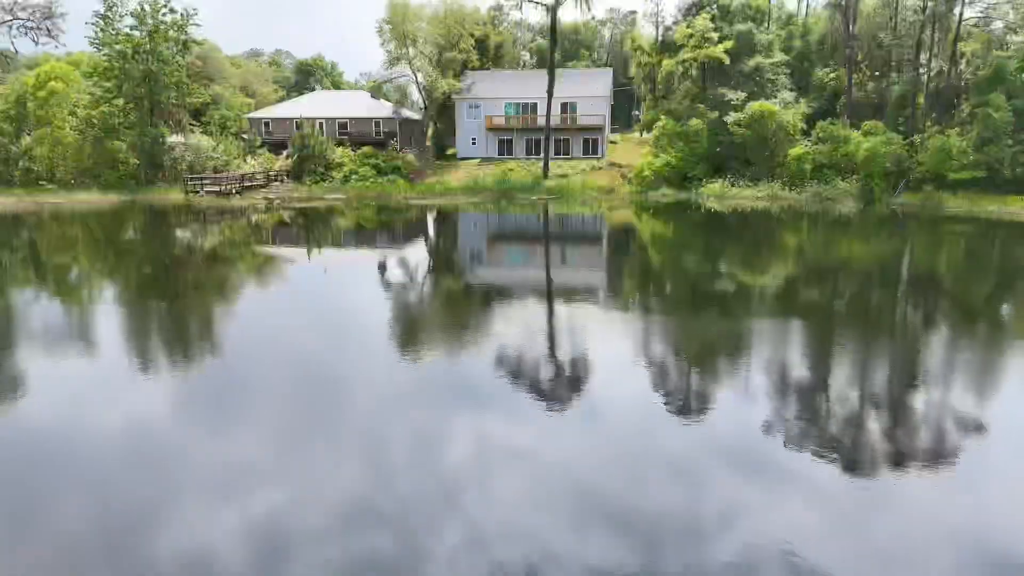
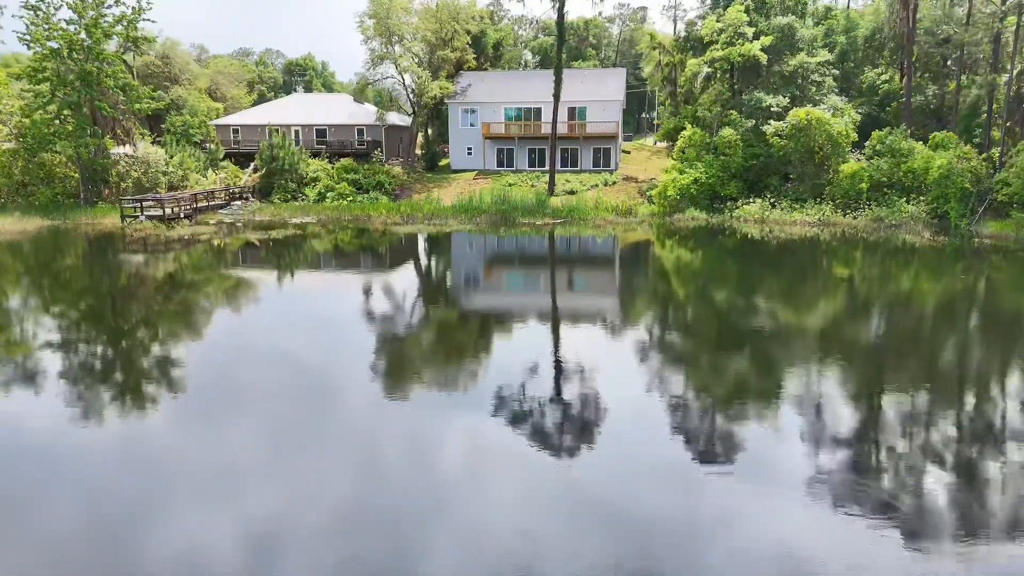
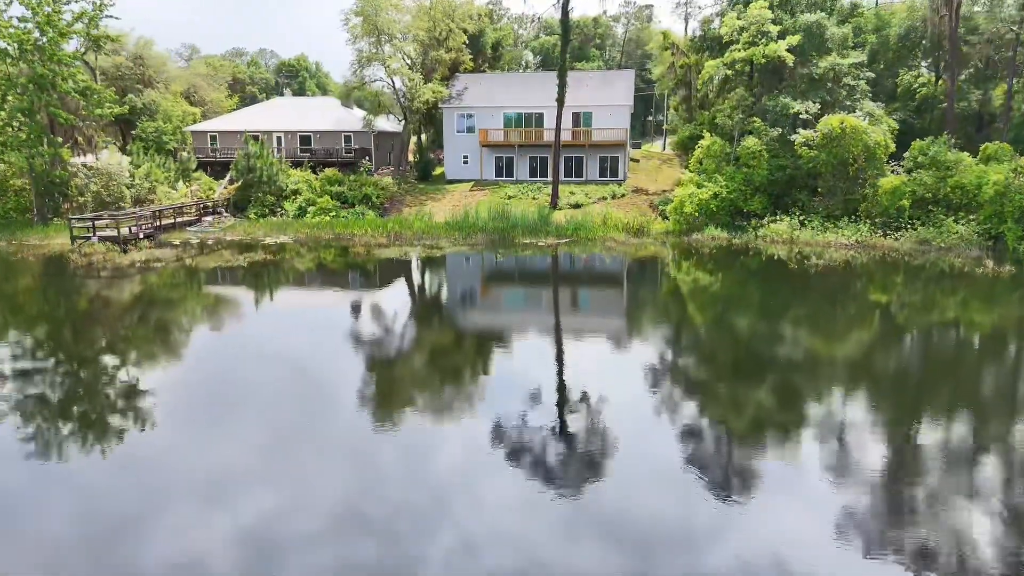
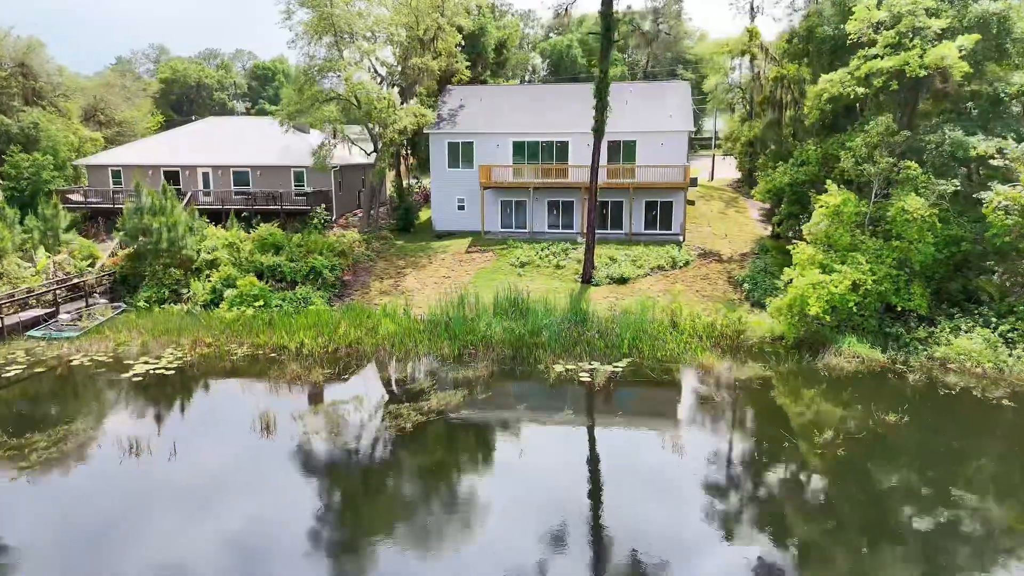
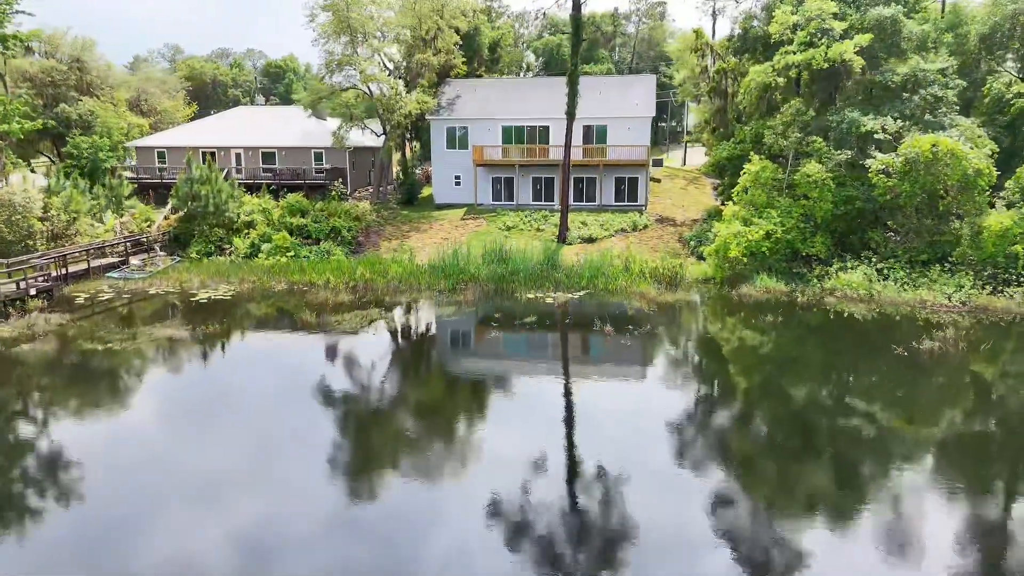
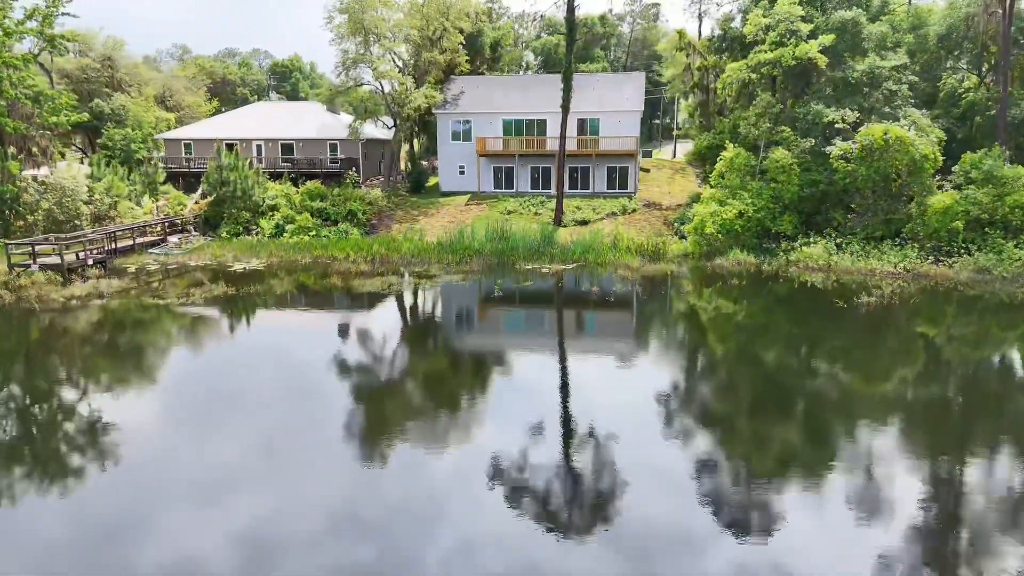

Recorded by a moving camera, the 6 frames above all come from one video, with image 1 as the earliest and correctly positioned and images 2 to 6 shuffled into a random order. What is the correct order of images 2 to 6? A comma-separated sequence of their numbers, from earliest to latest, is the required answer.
2, 3, 6, 5, 4
